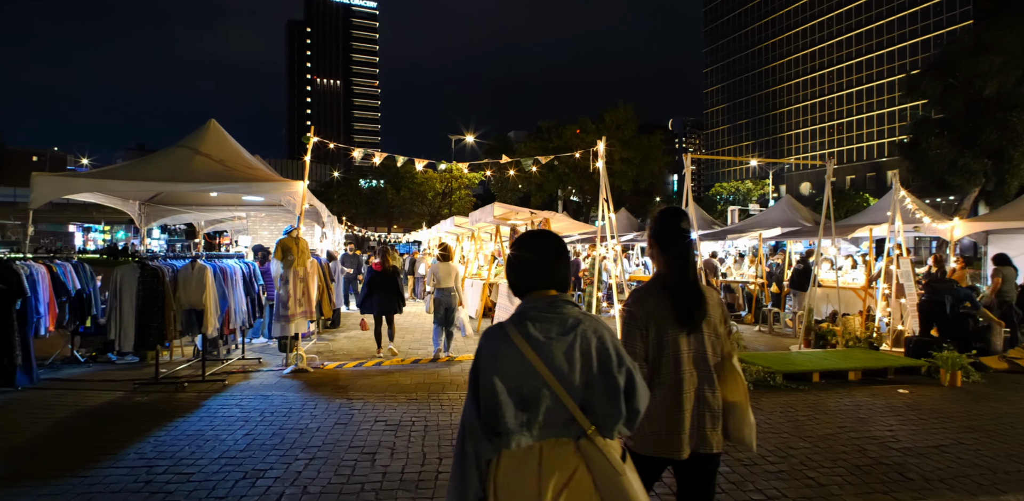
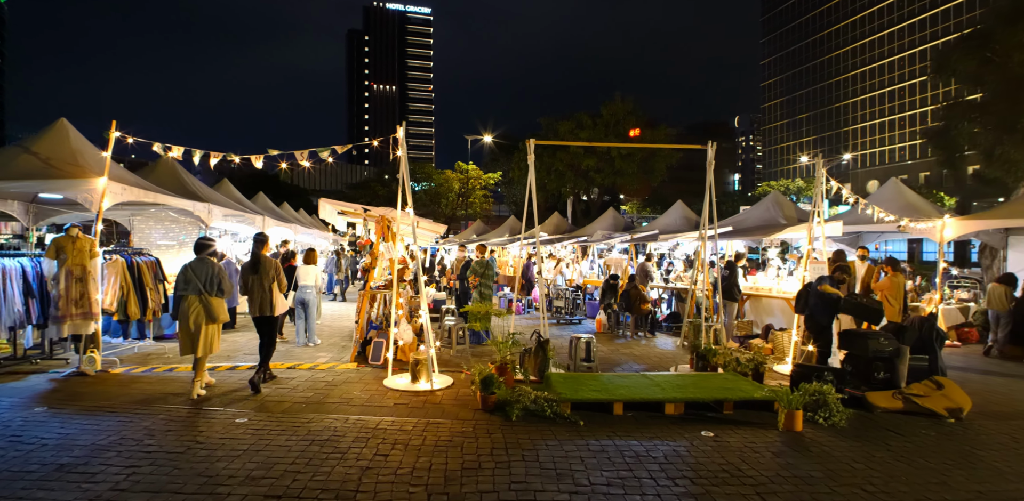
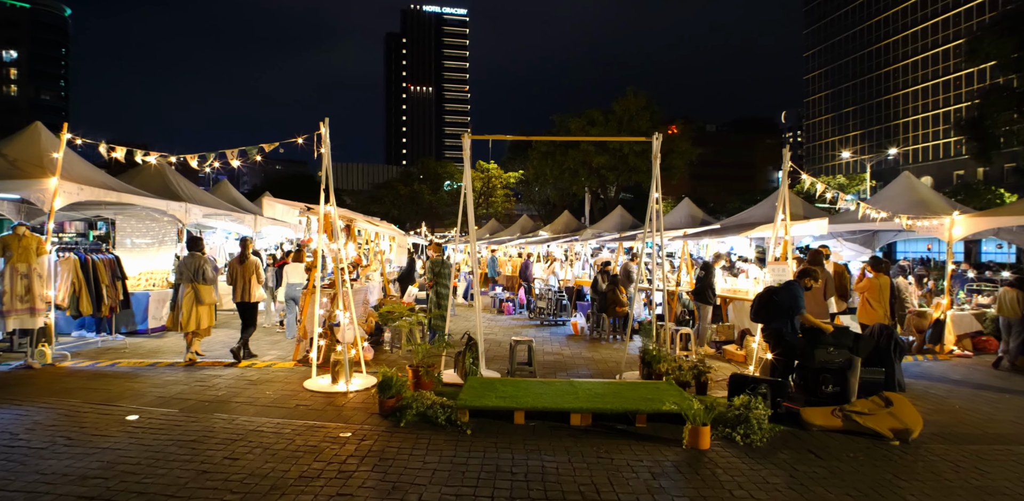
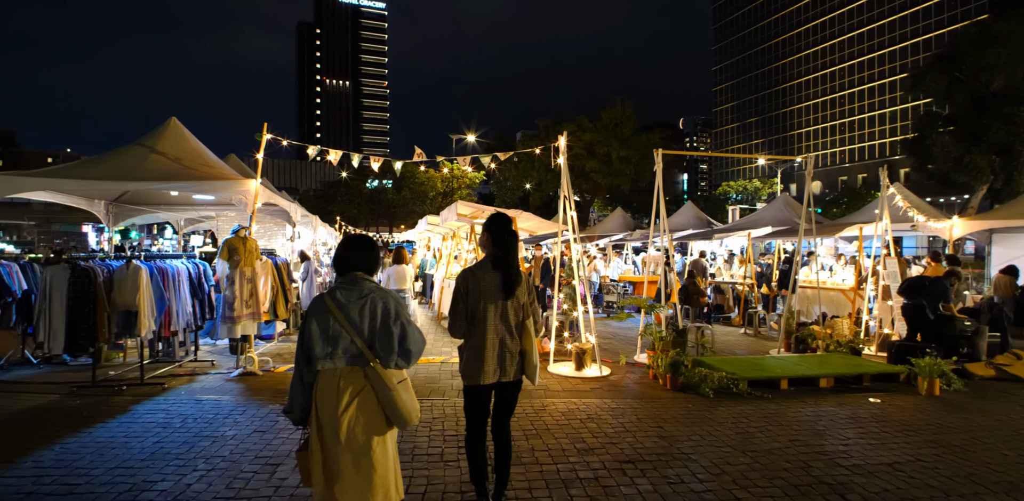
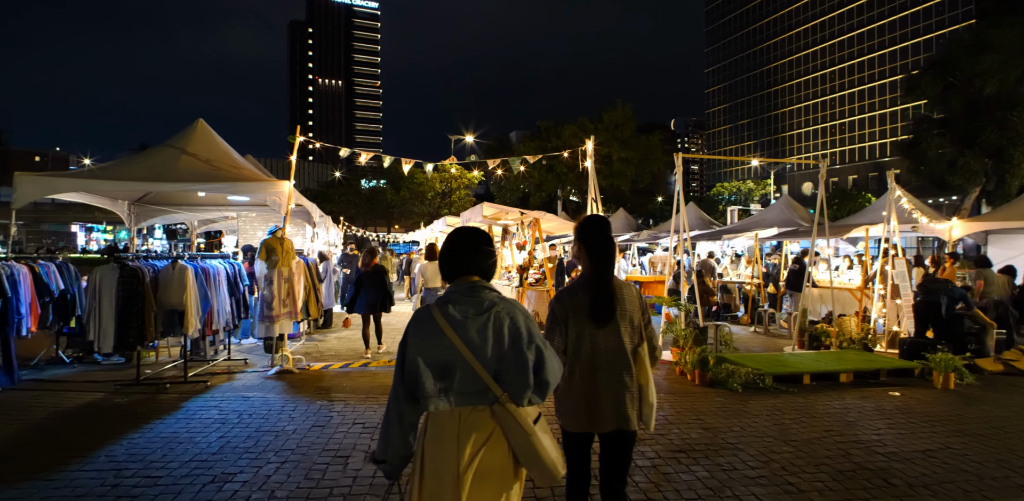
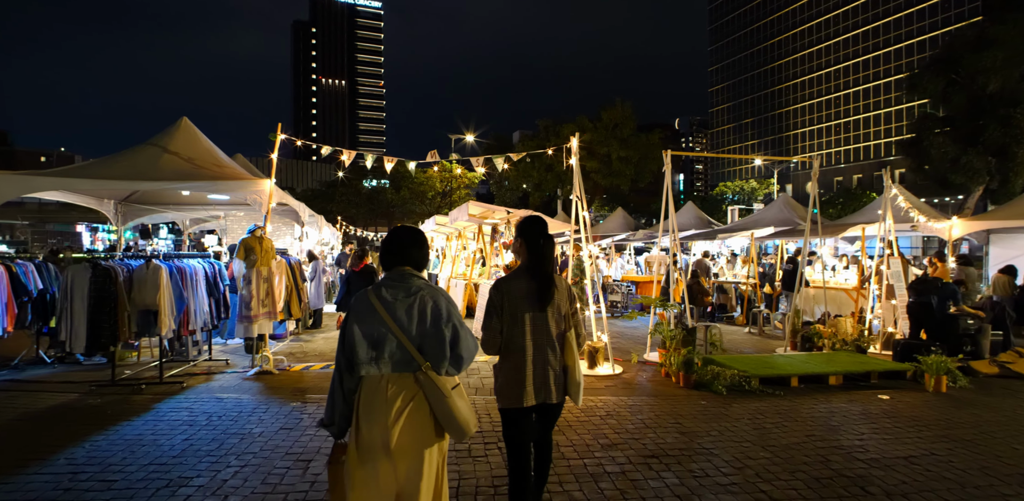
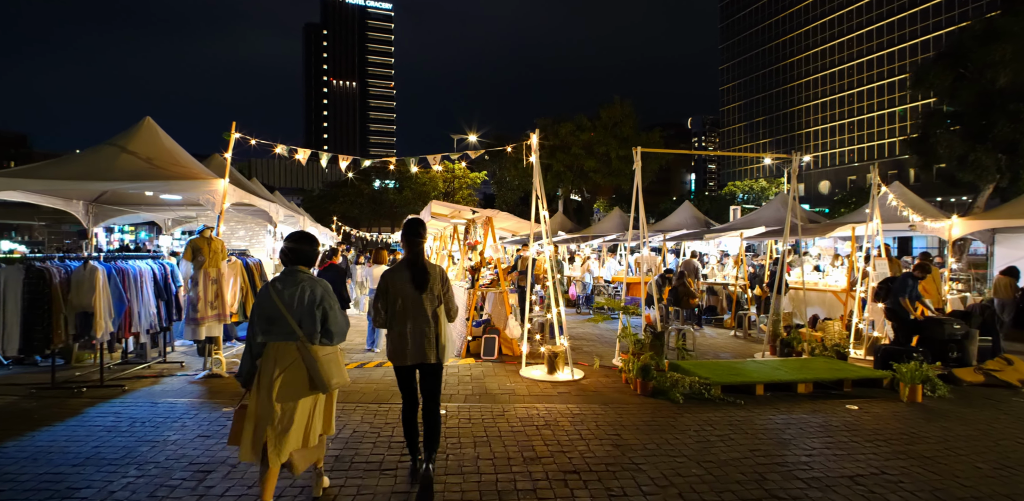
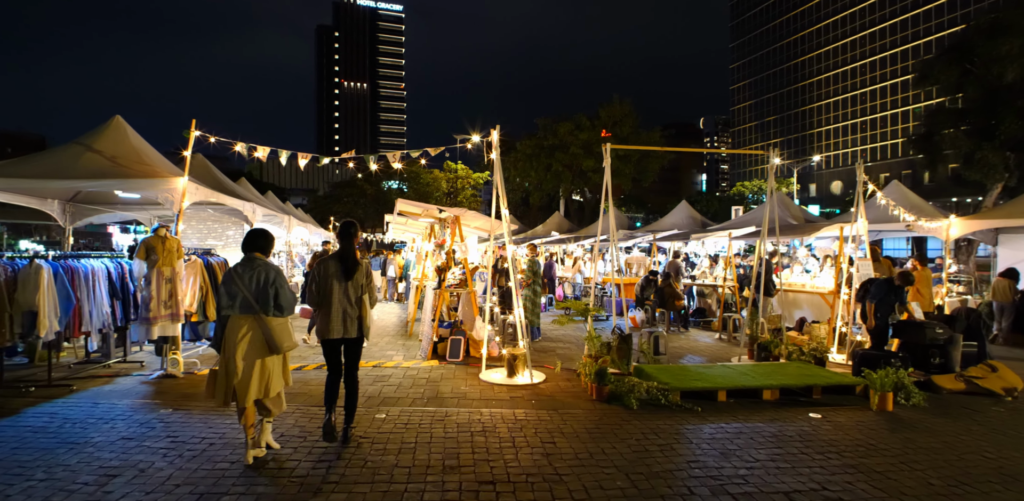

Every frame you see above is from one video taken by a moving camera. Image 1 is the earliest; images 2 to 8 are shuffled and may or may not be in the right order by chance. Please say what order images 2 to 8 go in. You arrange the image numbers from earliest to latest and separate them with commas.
5, 6, 4, 7, 8, 2, 3
